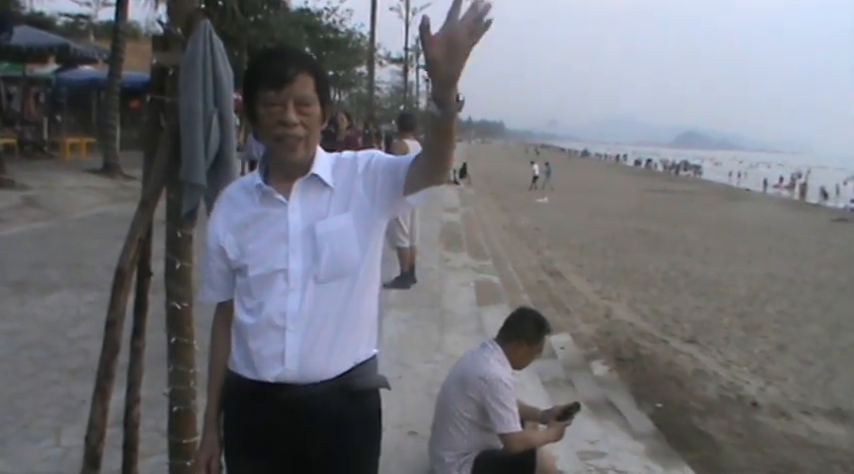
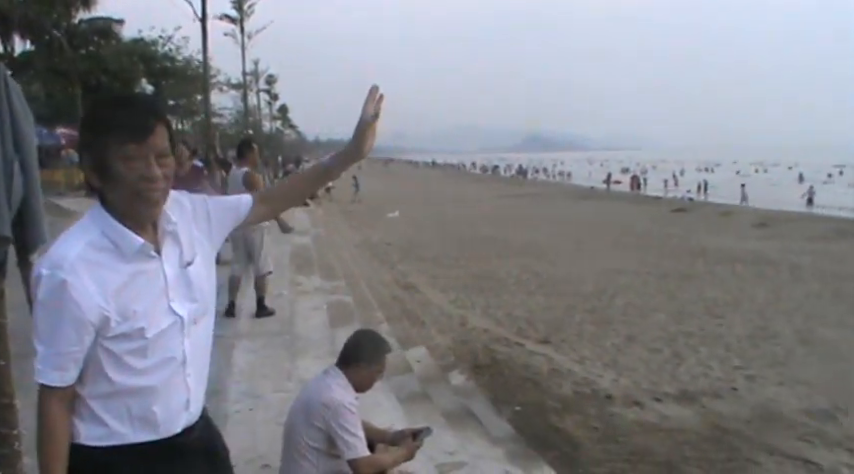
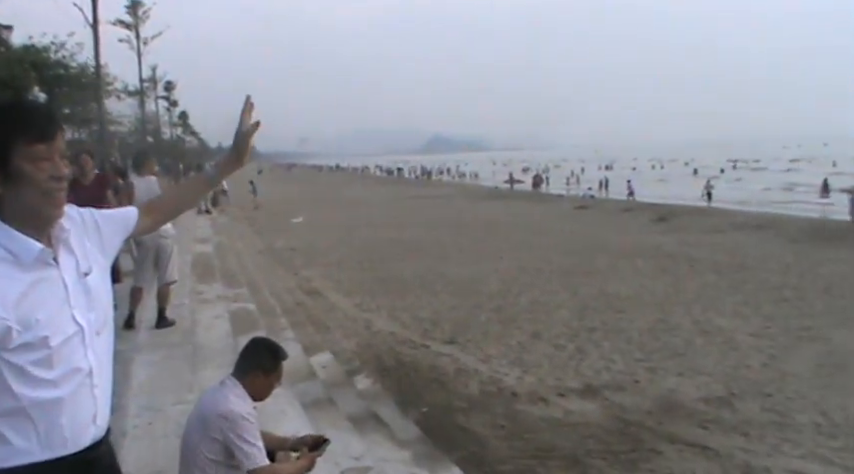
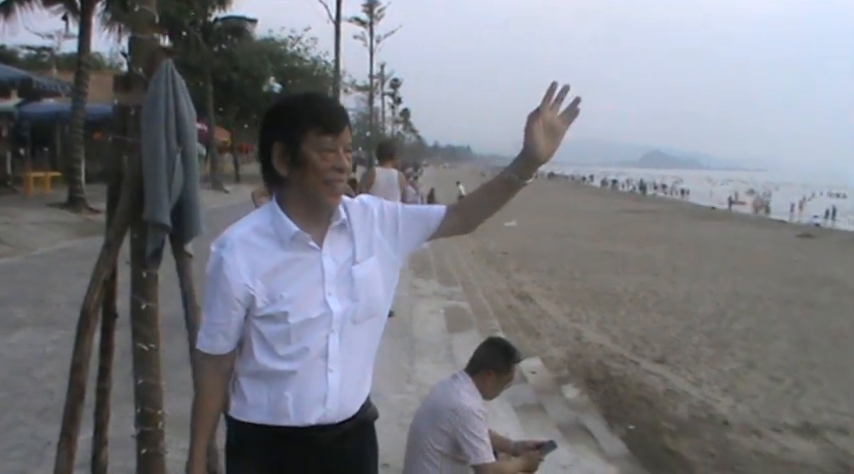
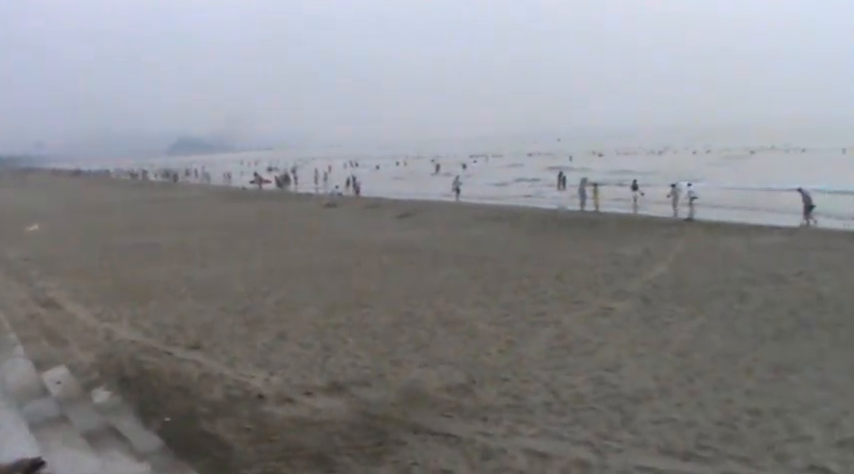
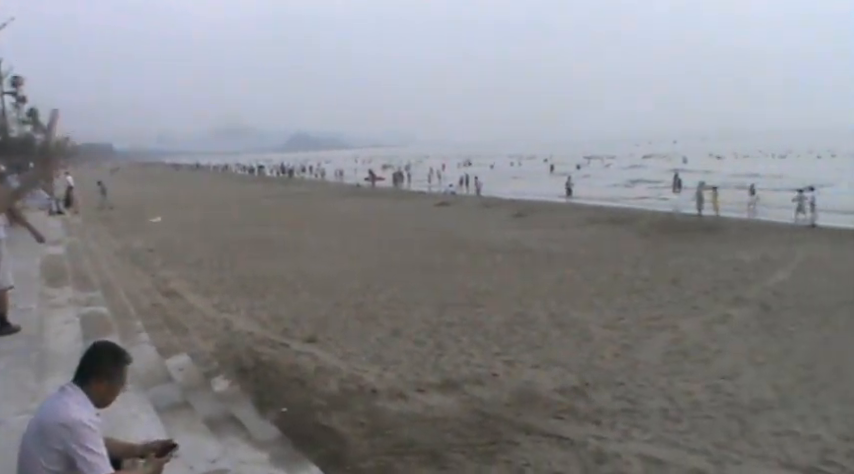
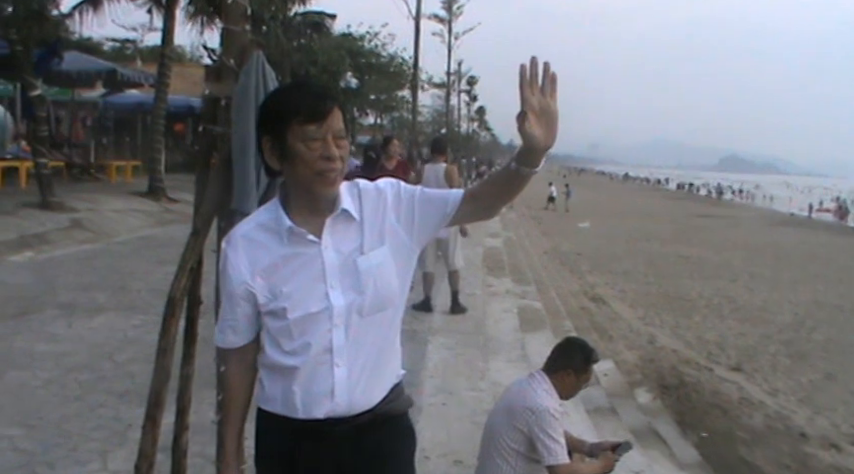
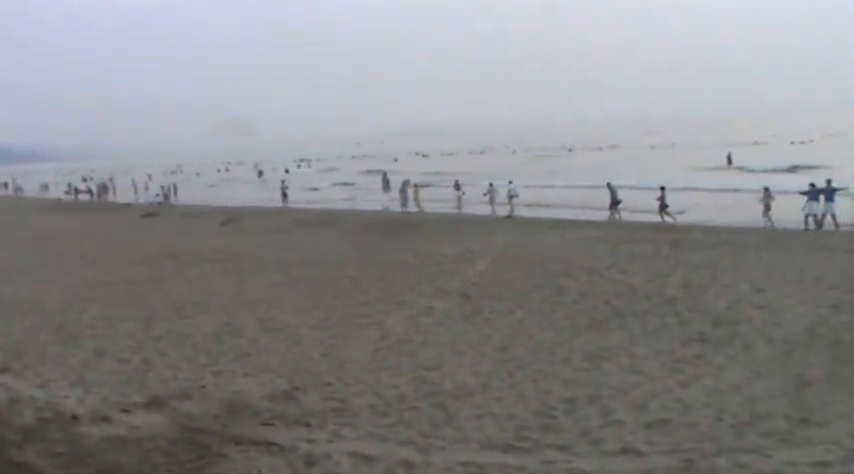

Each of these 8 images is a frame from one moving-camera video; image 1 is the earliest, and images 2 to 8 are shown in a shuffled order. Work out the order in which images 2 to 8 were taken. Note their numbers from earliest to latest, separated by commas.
7, 4, 2, 3, 6, 5, 8
